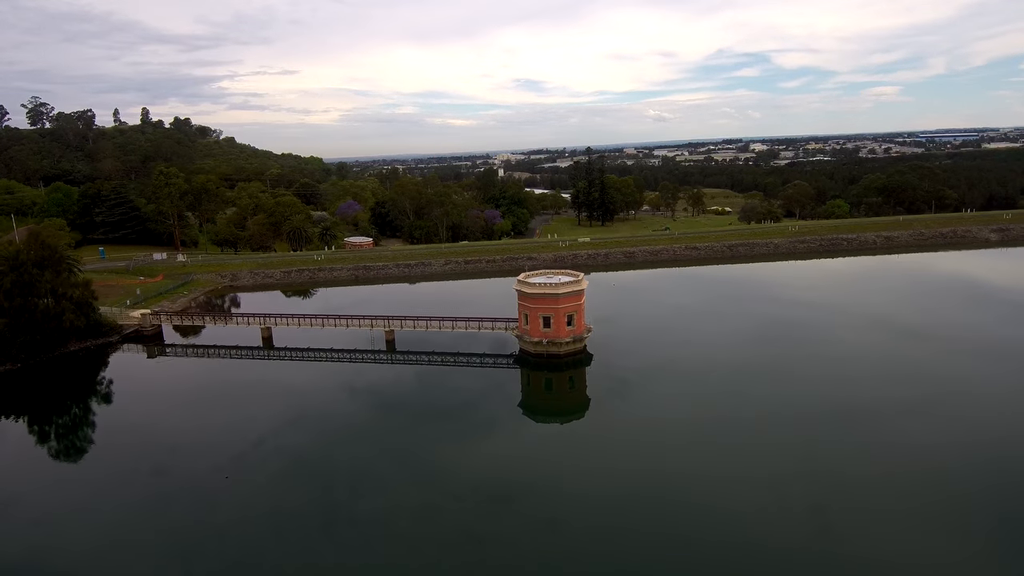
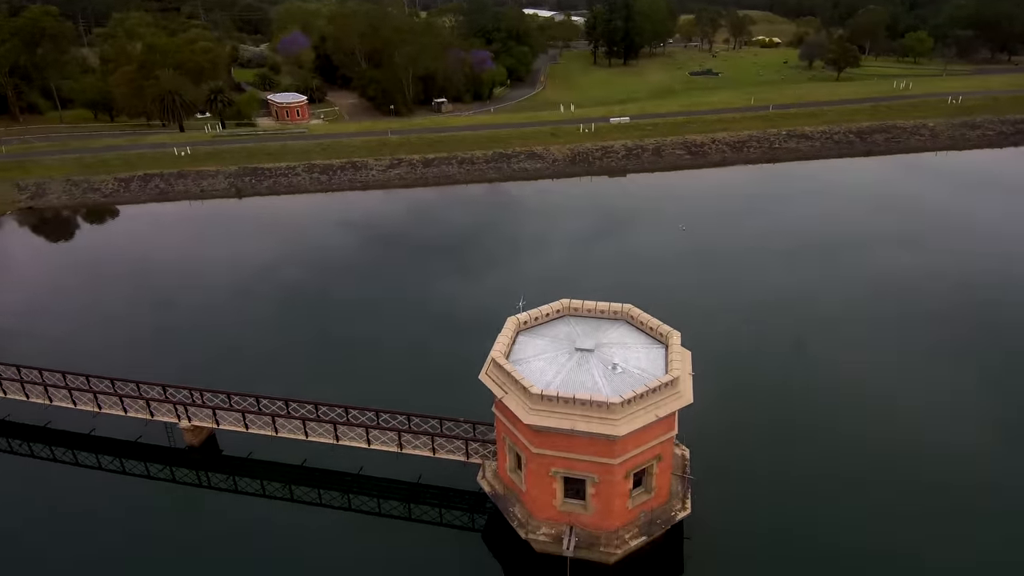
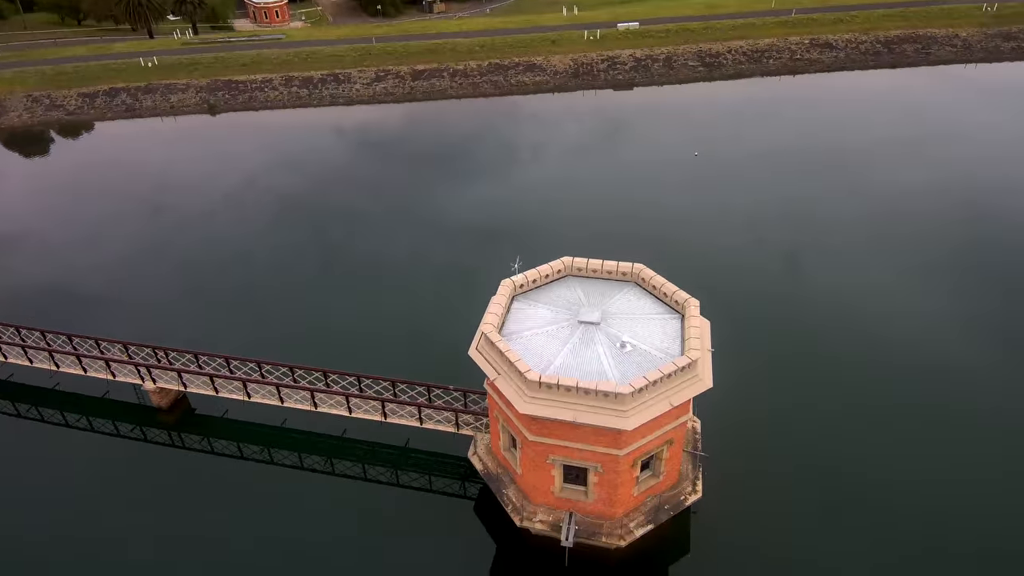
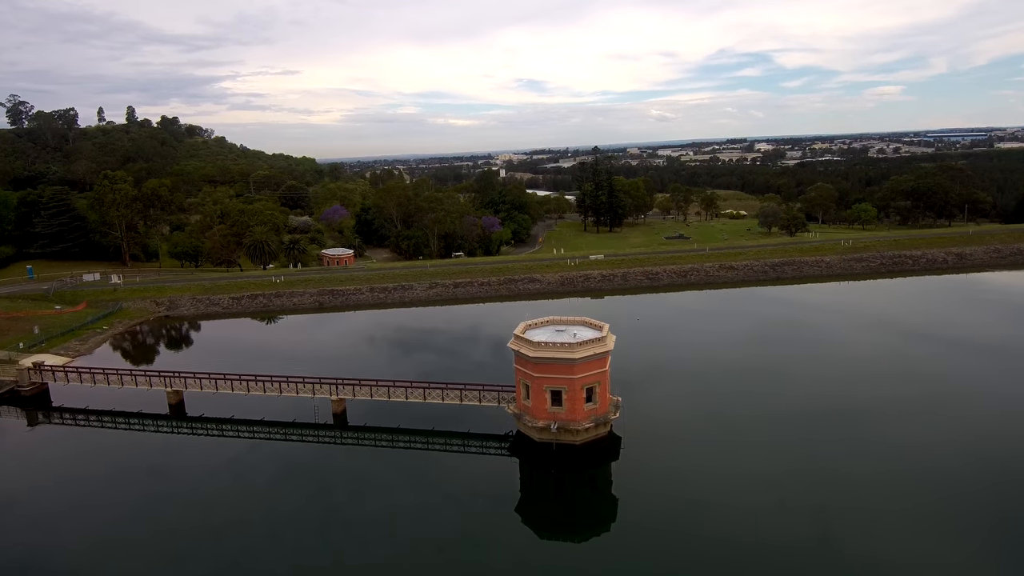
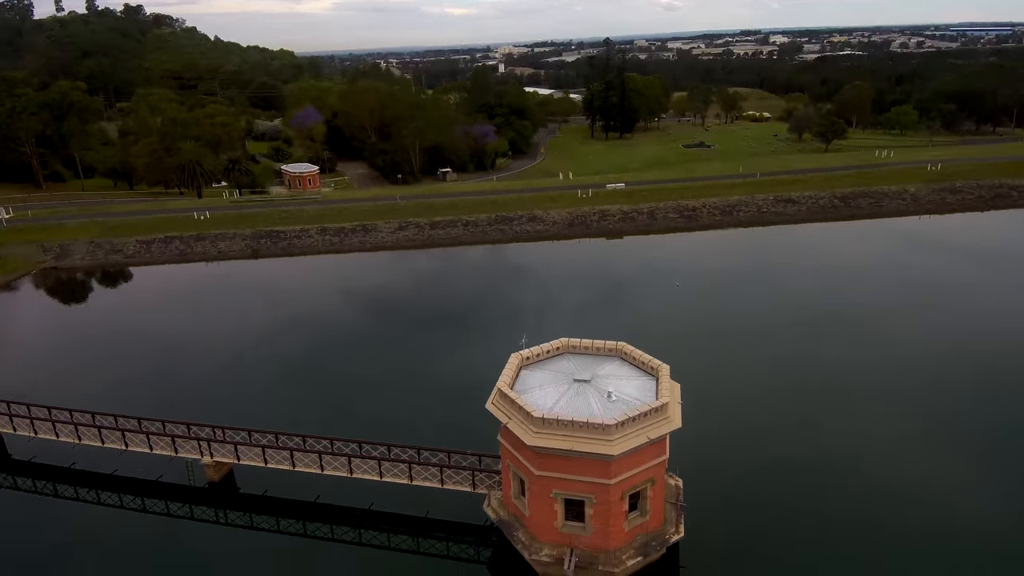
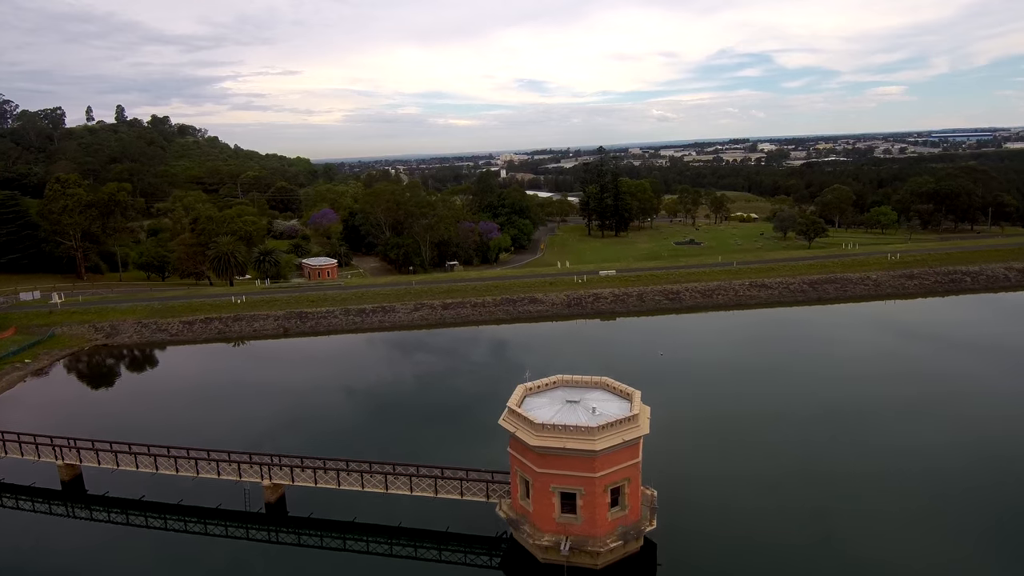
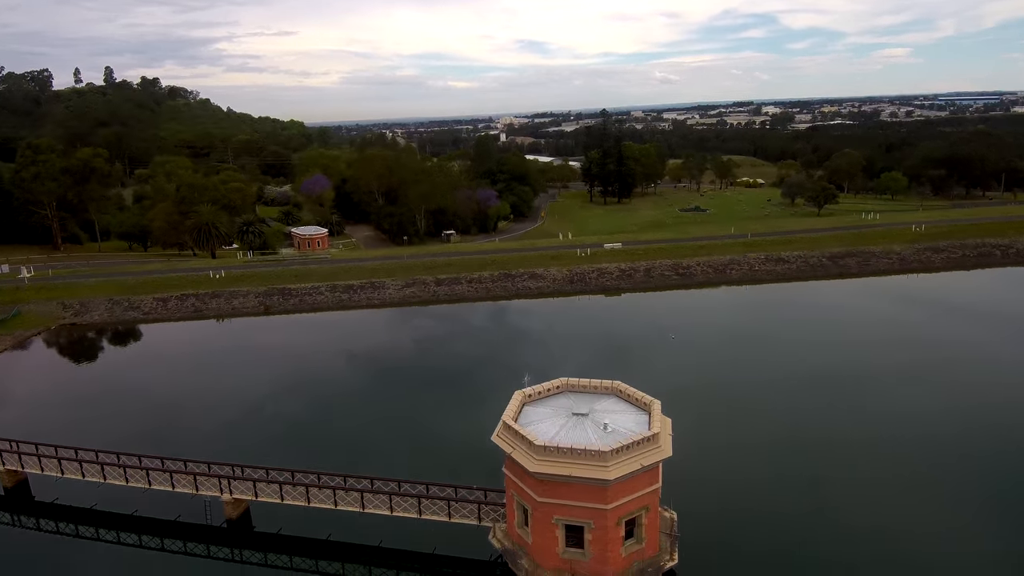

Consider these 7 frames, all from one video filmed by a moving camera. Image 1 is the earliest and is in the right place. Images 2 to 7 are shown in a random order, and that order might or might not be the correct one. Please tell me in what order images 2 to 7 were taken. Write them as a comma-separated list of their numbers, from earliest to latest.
4, 6, 7, 5, 2, 3
